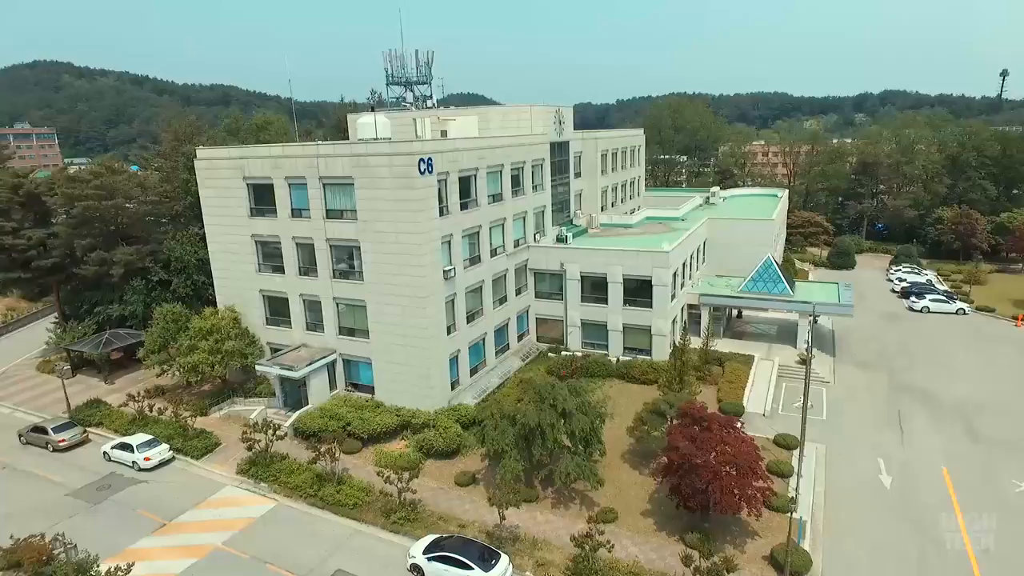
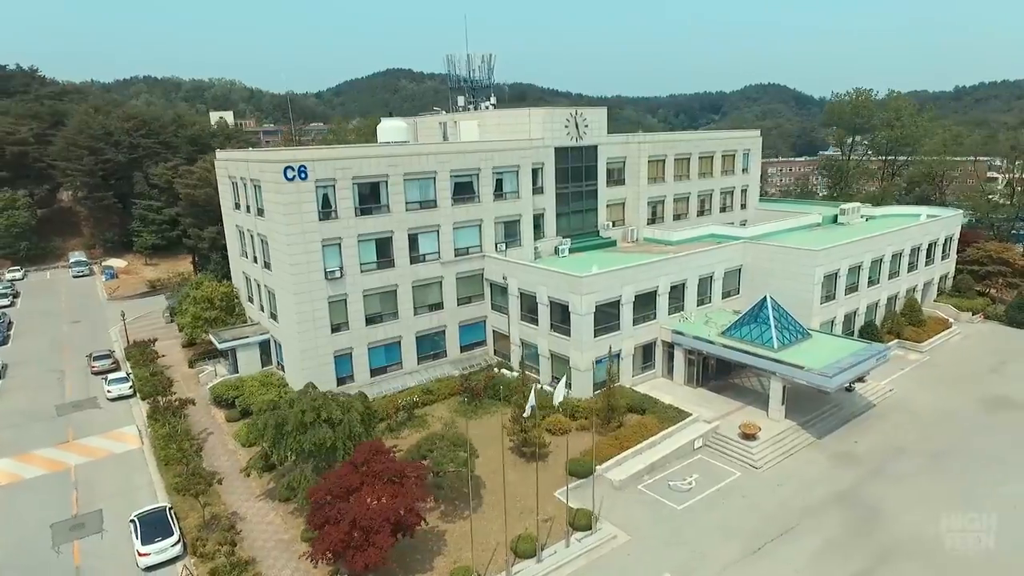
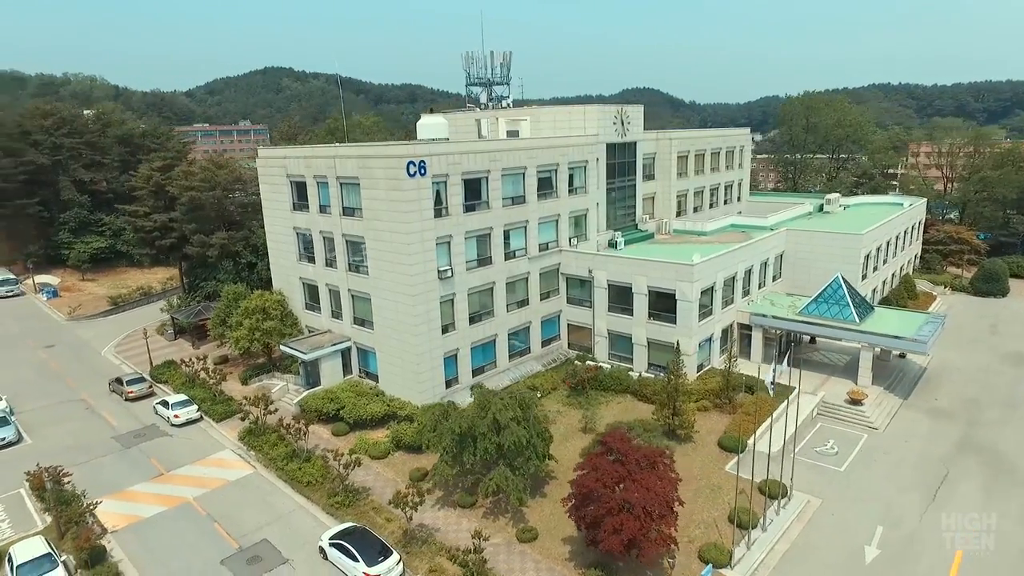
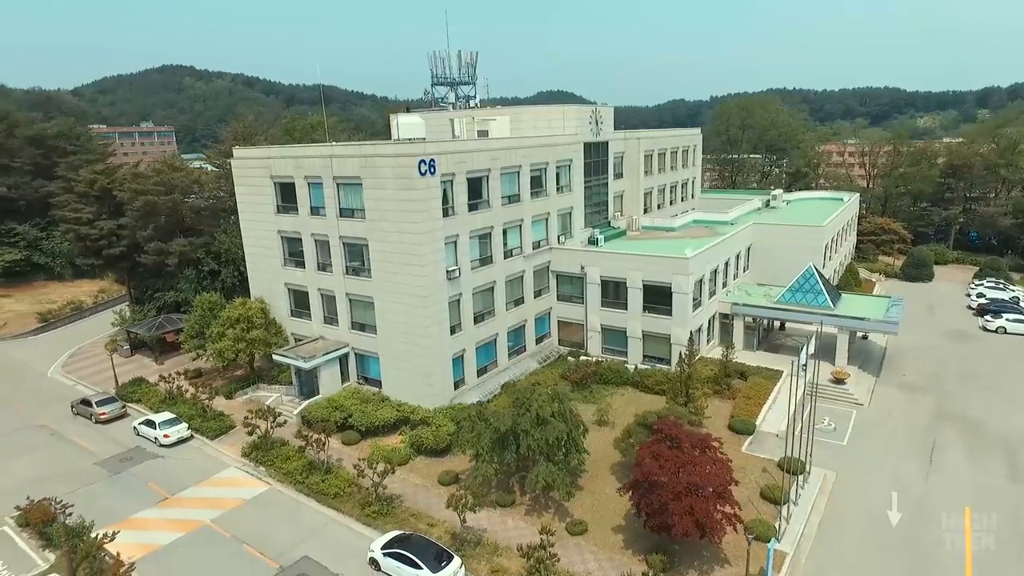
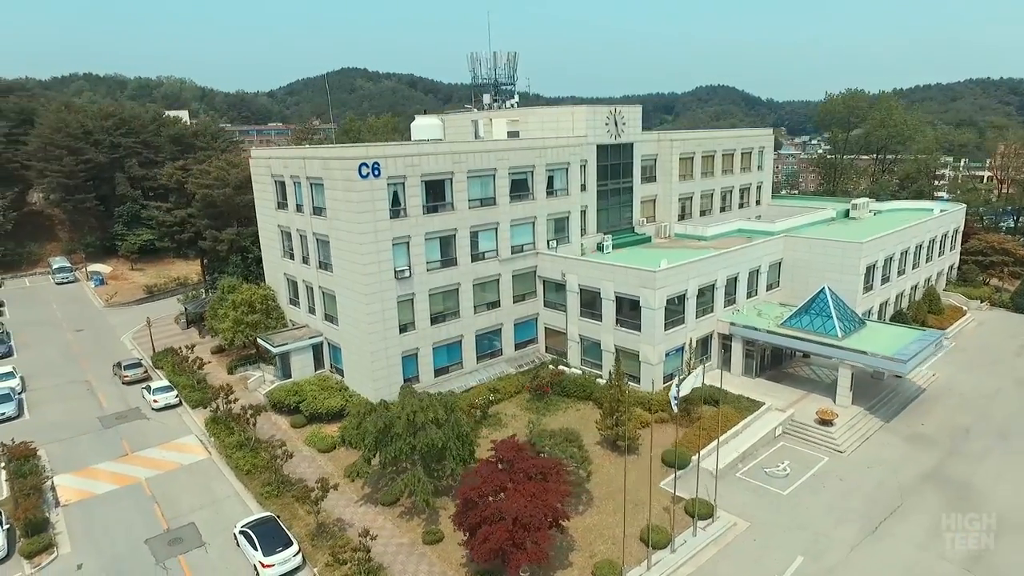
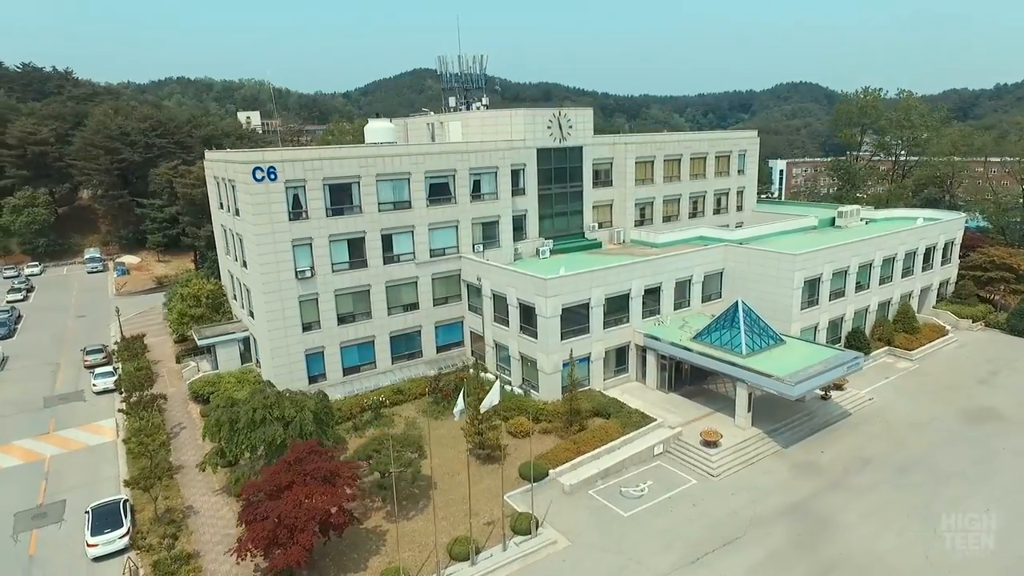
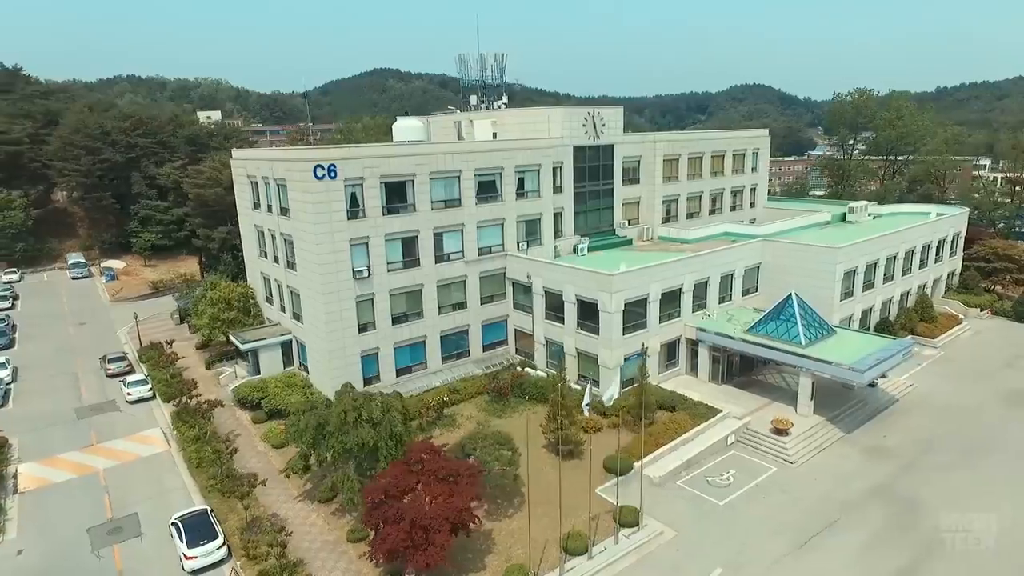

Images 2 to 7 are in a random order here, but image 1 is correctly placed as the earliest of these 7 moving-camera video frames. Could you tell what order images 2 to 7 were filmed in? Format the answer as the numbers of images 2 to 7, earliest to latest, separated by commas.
4, 3, 5, 7, 2, 6
